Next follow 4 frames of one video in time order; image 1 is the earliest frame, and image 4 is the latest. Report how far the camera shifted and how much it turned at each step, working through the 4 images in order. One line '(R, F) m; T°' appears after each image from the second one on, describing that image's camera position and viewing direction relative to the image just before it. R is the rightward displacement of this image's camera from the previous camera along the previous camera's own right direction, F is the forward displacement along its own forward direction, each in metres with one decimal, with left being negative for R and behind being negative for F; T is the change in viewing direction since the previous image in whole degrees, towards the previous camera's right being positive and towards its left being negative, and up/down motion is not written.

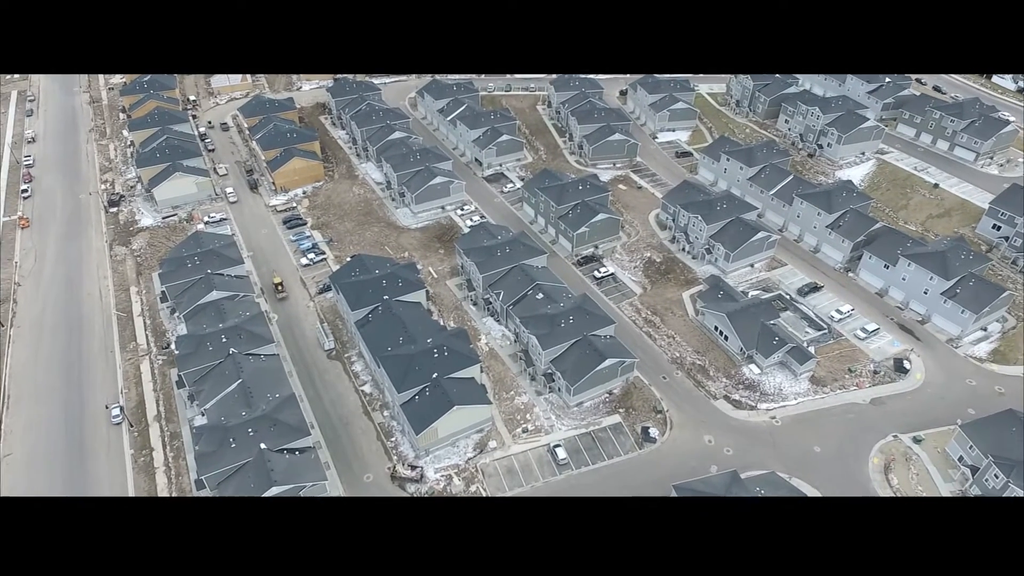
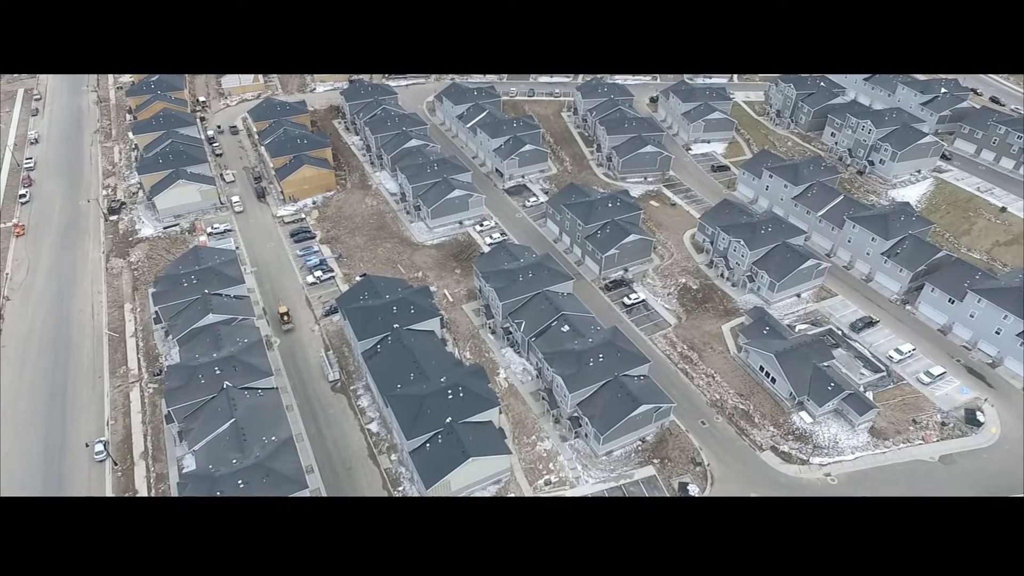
(-0.5, +3.3) m; -1°
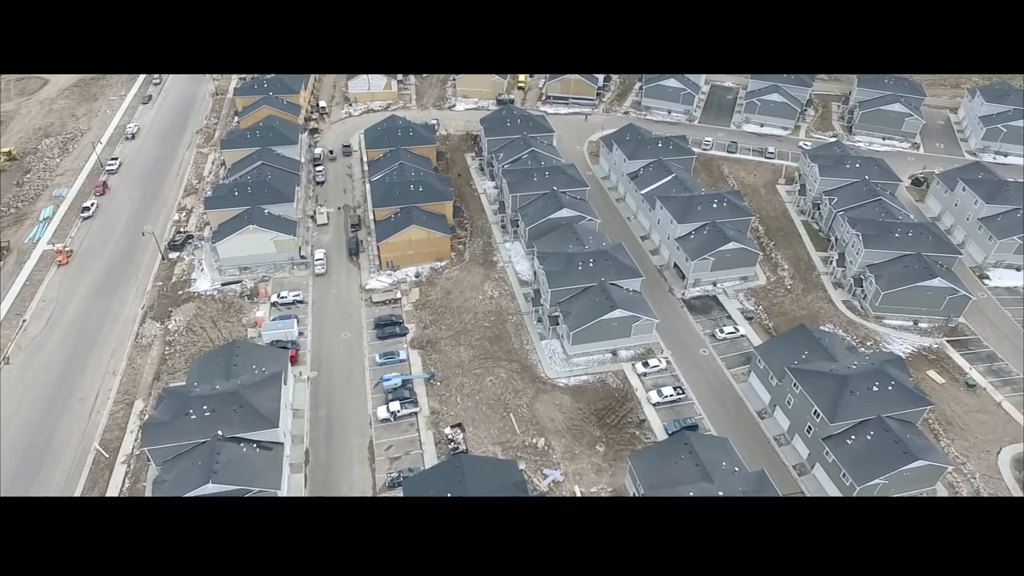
(-3.3, +14.4) m; -11°
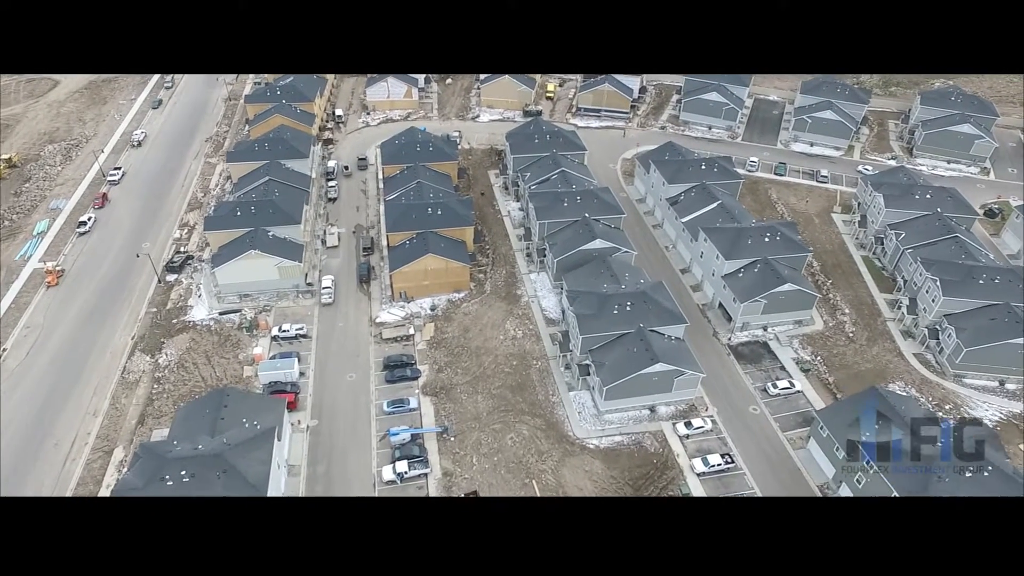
(-0.3, +3.3) m; -2°
